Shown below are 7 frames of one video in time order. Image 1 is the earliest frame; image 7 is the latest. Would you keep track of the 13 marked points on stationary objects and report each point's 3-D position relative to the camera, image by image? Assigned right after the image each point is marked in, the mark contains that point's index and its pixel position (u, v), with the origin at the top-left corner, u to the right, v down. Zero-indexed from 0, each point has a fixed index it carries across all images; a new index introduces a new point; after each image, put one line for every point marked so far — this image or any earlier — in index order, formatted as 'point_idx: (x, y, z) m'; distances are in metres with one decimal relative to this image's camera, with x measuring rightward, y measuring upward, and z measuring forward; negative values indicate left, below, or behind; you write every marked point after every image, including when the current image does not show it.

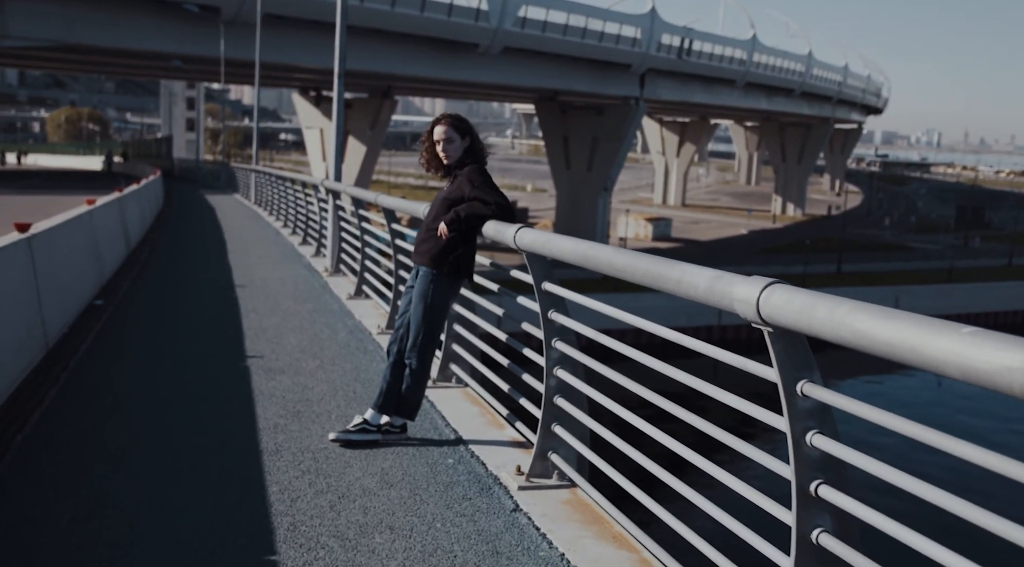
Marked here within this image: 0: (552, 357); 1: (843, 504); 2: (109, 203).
0: (+0.2, -0.4, +4.6) m
1: (+0.9, -0.6, +2.4) m
2: (-5.8, +1.1, +13.1) m
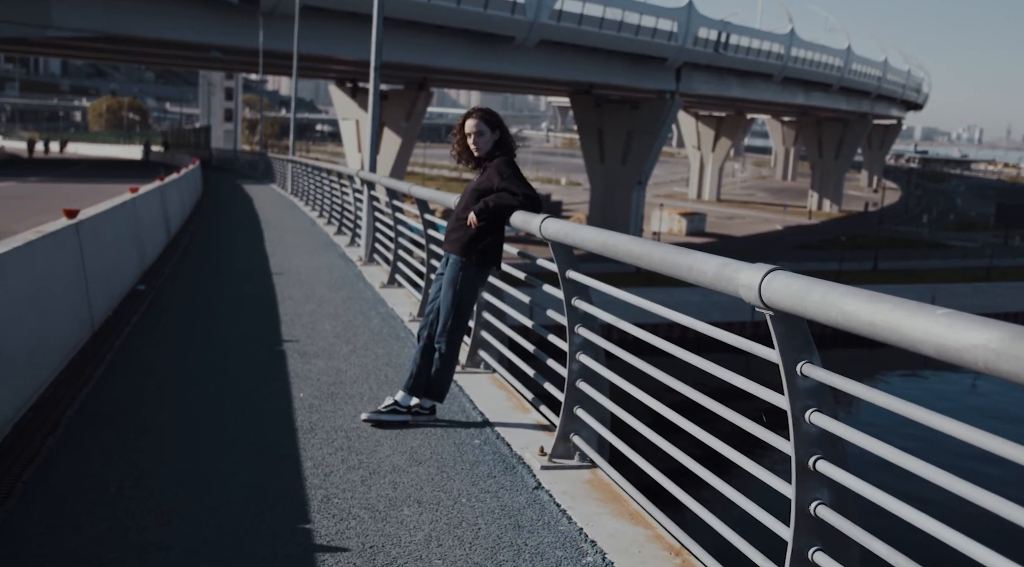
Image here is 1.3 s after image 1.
0: (+0.3, -0.3, +4.7) m
1: (+0.9, -0.5, +2.6) m
2: (-5.3, +1.3, +13.5) m
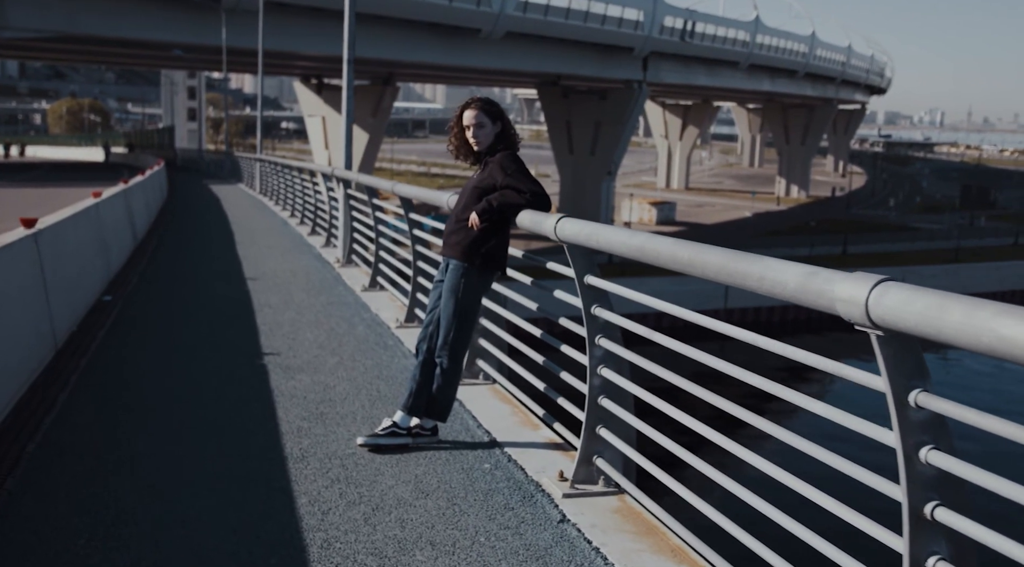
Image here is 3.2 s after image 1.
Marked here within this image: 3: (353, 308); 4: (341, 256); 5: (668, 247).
0: (+0.4, -0.3, +4.3) m
1: (+1.0, -0.6, +2.1) m
2: (-5.5, +1.2, +12.8) m
3: (-1.6, -0.3, +9.5) m
4: (-2.4, +0.4, +13.0) m
5: (+0.5, +0.1, +3.2) m
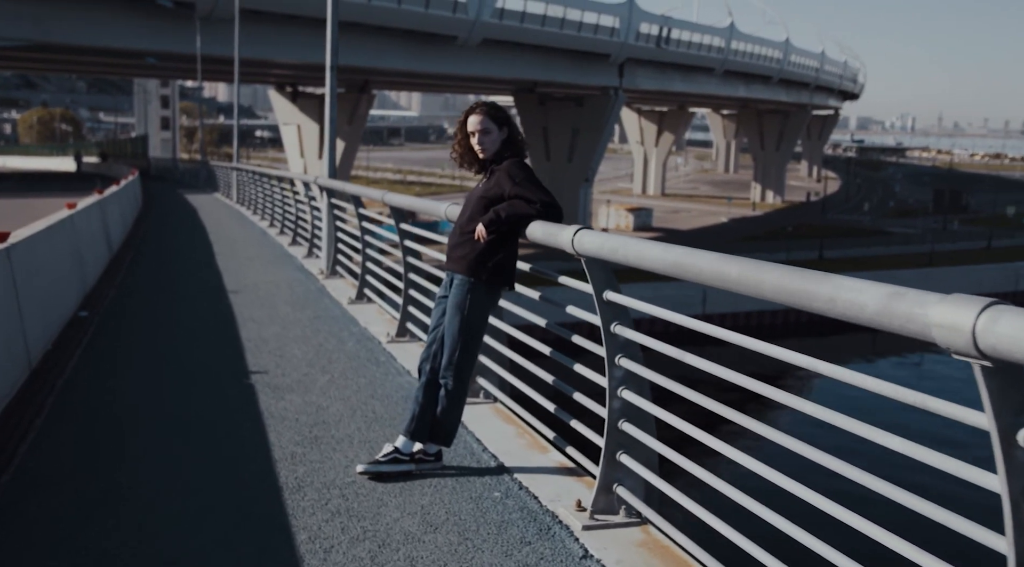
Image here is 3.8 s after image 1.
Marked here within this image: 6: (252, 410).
0: (+0.4, -0.4, +4.0) m
1: (+1.2, -0.6, +1.8) m
2: (-5.7, +1.0, +12.4) m
3: (-1.7, -0.4, +9.1) m
4: (-2.6, +0.2, +12.6) m
5: (+0.6, +0.1, +2.9) m
6: (-1.7, -0.8, +6.0) m
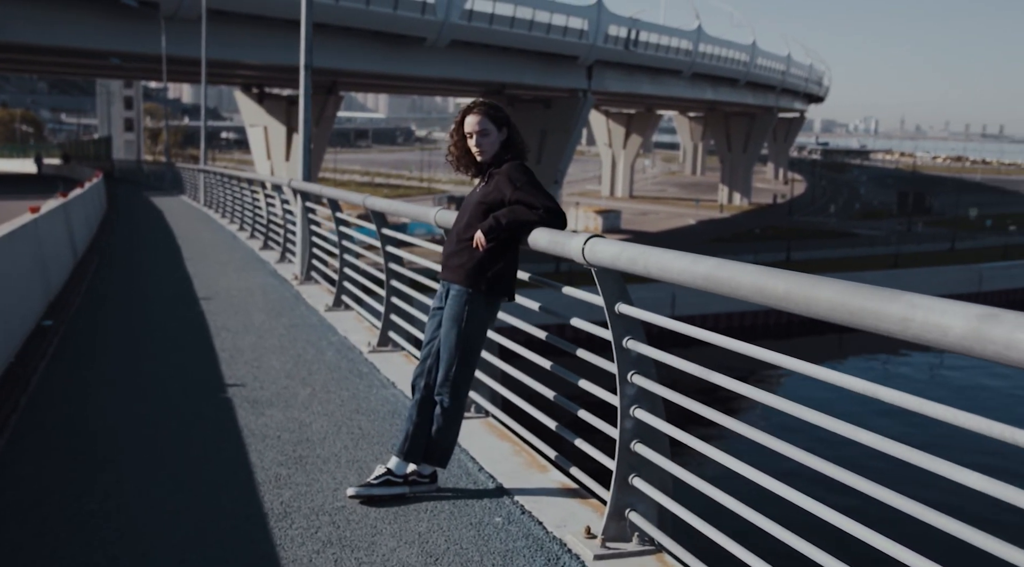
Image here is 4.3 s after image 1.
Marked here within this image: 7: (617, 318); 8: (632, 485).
0: (+0.5, -0.5, +3.7) m
1: (+1.3, -0.7, +1.6) m
2: (-6.0, +0.9, +12.0) m
3: (-1.9, -0.5, +8.8) m
4: (-2.8, +0.1, +12.3) m
5: (+0.7, 0.0, +2.7) m
6: (-1.7, -0.9, +5.6) m
7: (+0.4, -0.1, +3.7) m
8: (+0.5, -0.8, +3.8) m
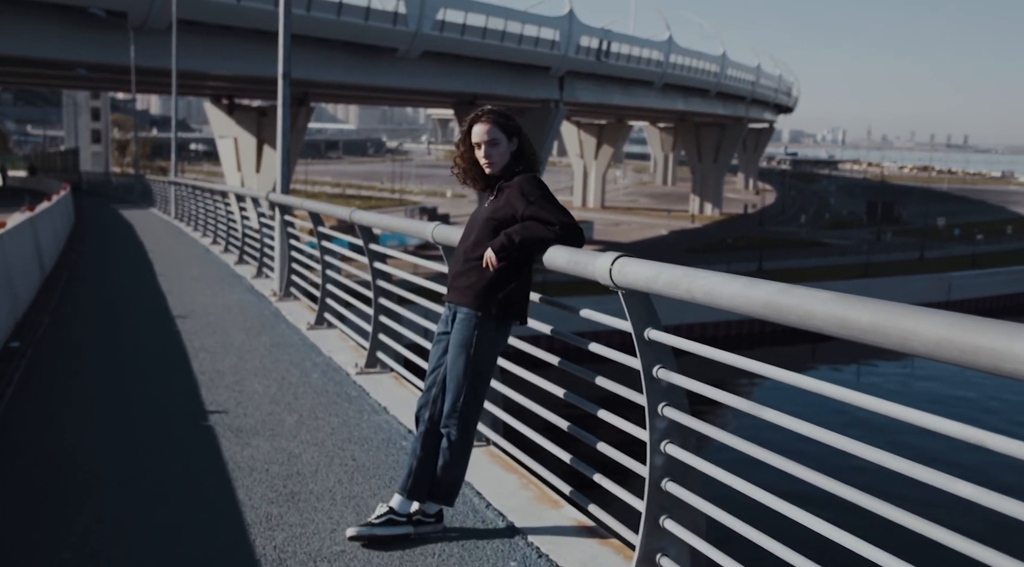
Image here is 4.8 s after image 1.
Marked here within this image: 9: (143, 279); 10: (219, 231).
0: (+0.5, -0.5, +3.4) m
1: (+1.4, -0.7, +1.3) m
2: (-6.2, +0.7, +11.5) m
3: (-1.9, -0.6, +8.4) m
4: (-3.0, -0.1, +11.9) m
5: (+0.8, 0.0, +2.4) m
6: (-1.7, -1.0, +5.2) m
7: (+0.5, -0.2, +3.4) m
8: (+0.6, -0.9, +3.5) m
9: (-5.6, +0.1, +13.8) m
10: (-5.9, +1.1, +18.6) m
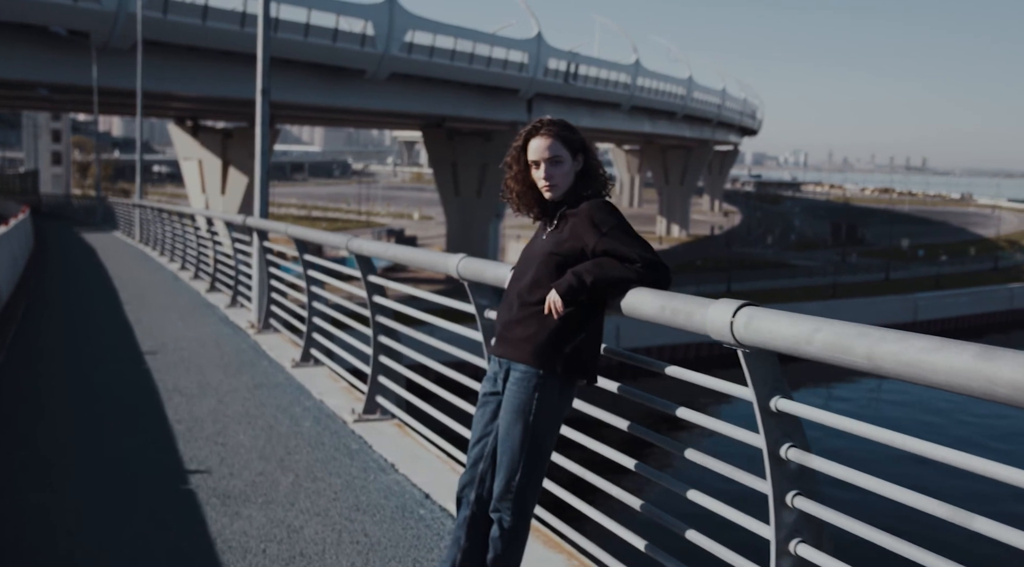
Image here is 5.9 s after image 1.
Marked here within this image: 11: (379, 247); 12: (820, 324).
0: (+0.8, -0.7, +2.7) m
1: (+1.7, -0.8, +0.6) m
2: (-6.2, +0.3, +10.5) m
3: (-1.9, -0.9, +7.6) m
4: (-3.1, -0.4, +11.0) m
5: (+1.1, -0.2, +1.6) m
6: (-1.5, -1.2, +4.4) m
7: (+0.8, -0.4, +2.7) m
8: (+0.8, -1.1, +2.7) m
9: (-5.7, -0.4, +12.9) m
10: (-6.2, +0.5, +17.7) m
11: (-0.8, +0.2, +5.9) m
12: (+0.8, -0.1, +2.3) m
